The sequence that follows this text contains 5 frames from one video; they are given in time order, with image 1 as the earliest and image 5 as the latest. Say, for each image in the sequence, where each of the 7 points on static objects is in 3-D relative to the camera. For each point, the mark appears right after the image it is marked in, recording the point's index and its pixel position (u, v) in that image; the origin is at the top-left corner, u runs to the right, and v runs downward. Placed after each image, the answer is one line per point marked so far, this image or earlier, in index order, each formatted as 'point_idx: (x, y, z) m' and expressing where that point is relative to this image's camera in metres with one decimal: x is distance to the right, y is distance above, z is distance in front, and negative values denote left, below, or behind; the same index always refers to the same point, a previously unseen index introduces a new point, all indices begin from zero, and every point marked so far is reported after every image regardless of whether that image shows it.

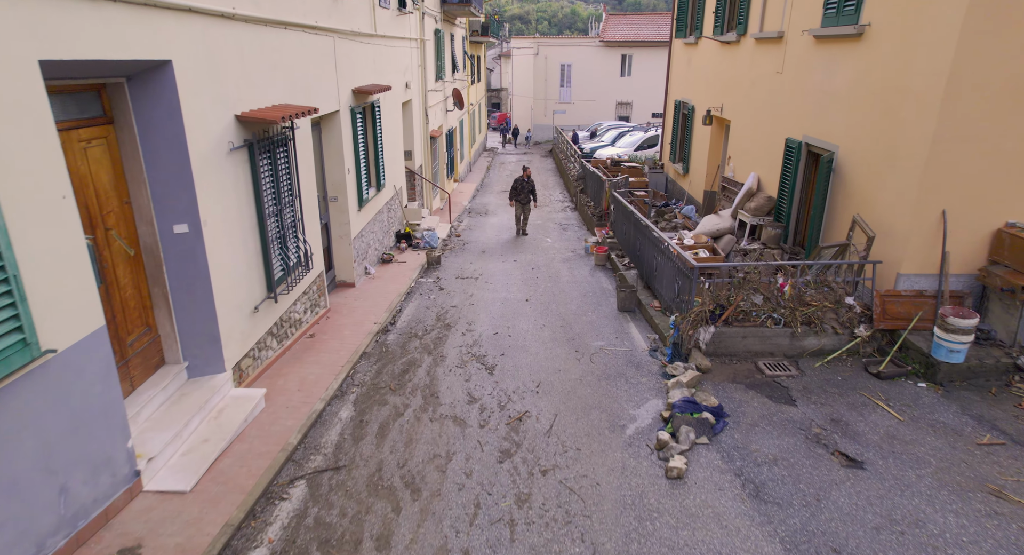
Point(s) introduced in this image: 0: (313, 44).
0: (-2.5, +2.9, +7.7) m
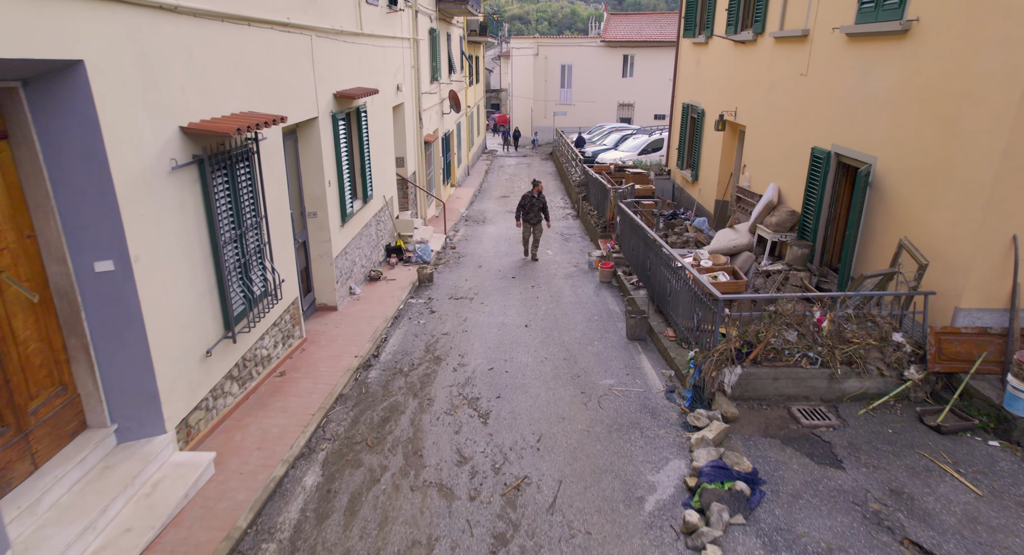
0: (-2.5, +2.6, +6.8) m
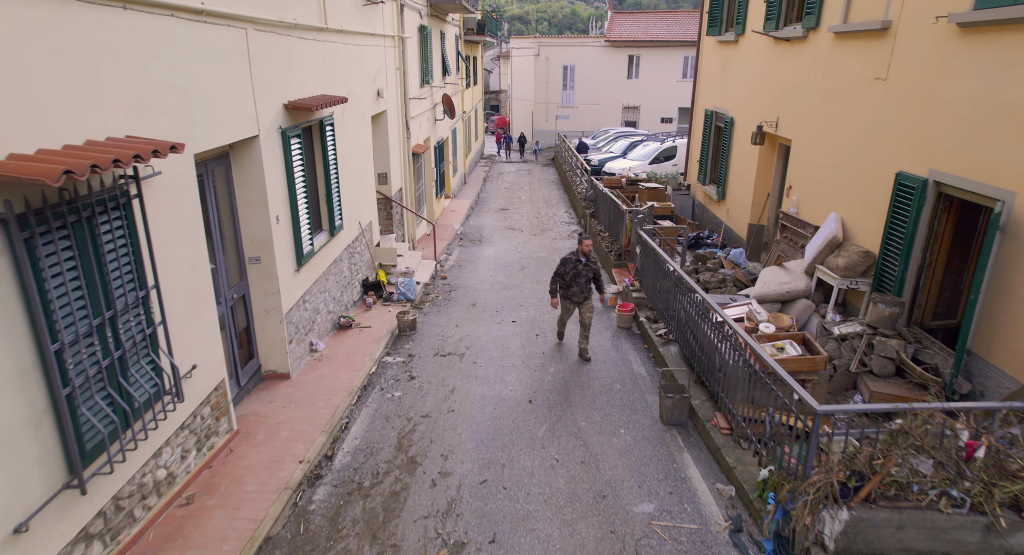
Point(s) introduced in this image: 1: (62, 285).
0: (-2.6, +1.9, +4.9) m
1: (-2.5, 0.0, +3.4) m
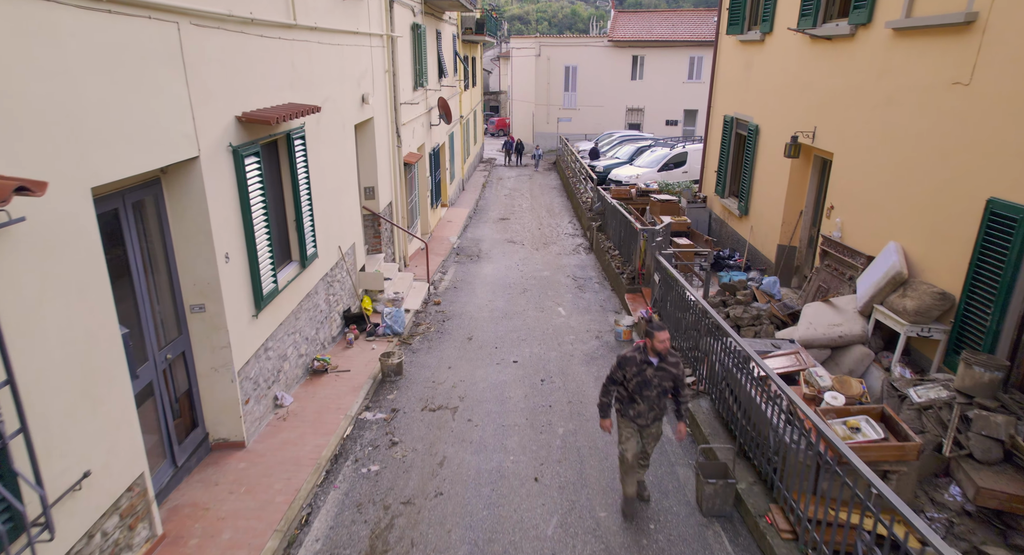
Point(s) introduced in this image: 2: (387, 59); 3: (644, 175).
0: (-2.5, +1.5, +3.7) m
1: (-2.5, -0.5, +2.2) m
2: (-2.4, +4.2, +11.7) m
3: (+3.9, +3.0, +18.0) m
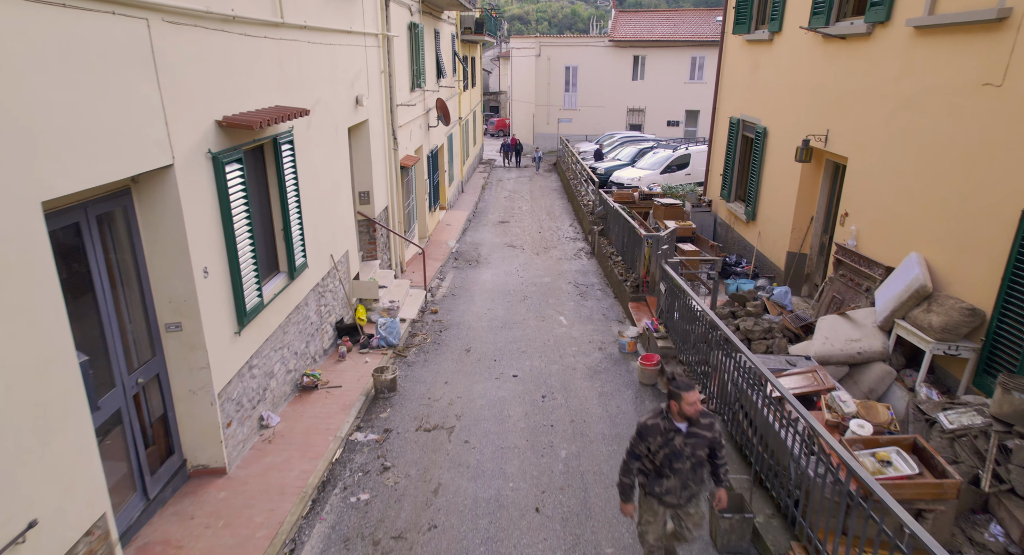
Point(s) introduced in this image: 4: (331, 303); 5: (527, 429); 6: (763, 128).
0: (-2.5, +1.4, +3.4) m
1: (-2.5, -0.6, +1.8) m
2: (-2.4, +4.0, +11.3) m
3: (+3.9, +2.9, +17.6) m
4: (-2.5, -0.4, +8.3) m
5: (+0.2, -1.6, +6.3) m
6: (+4.3, +2.6, +10.5) m
